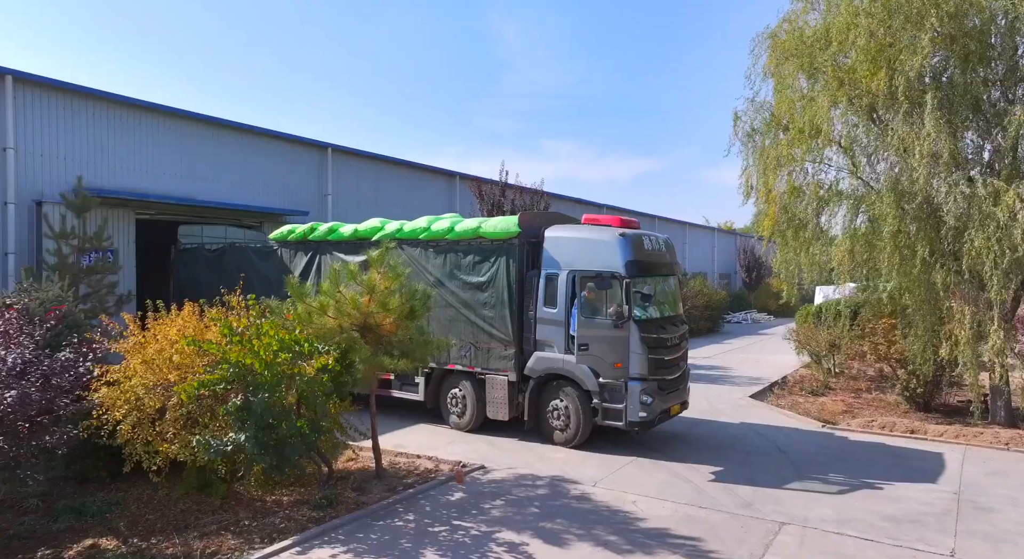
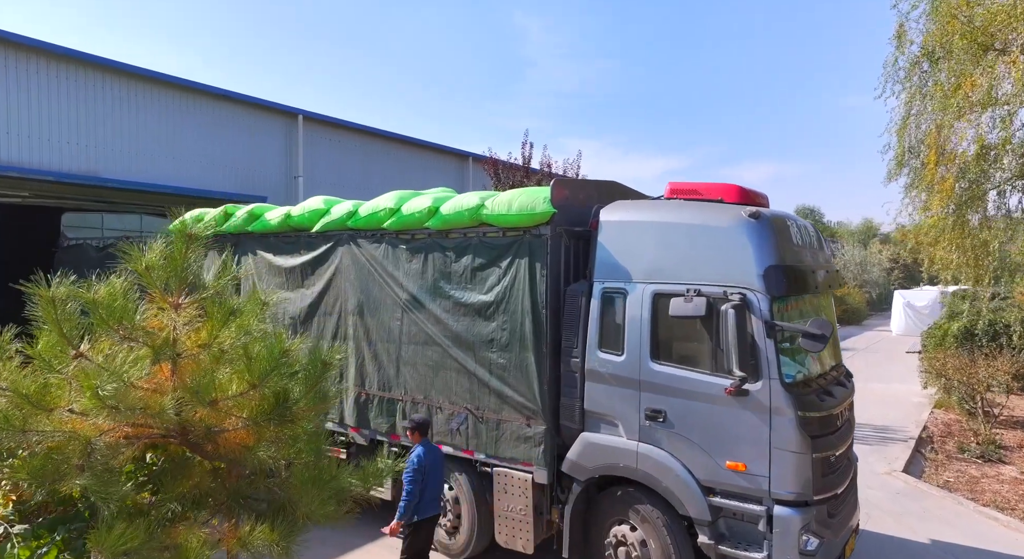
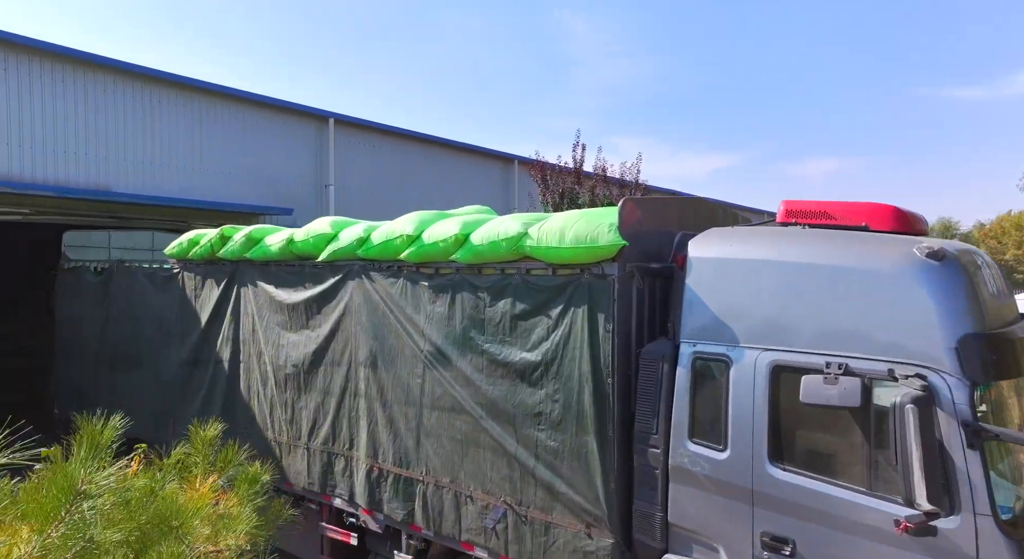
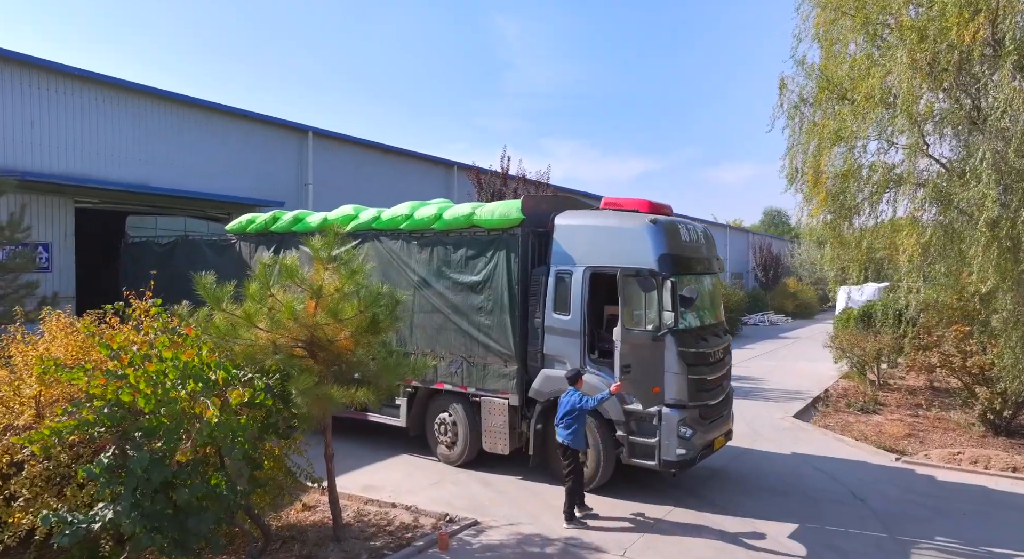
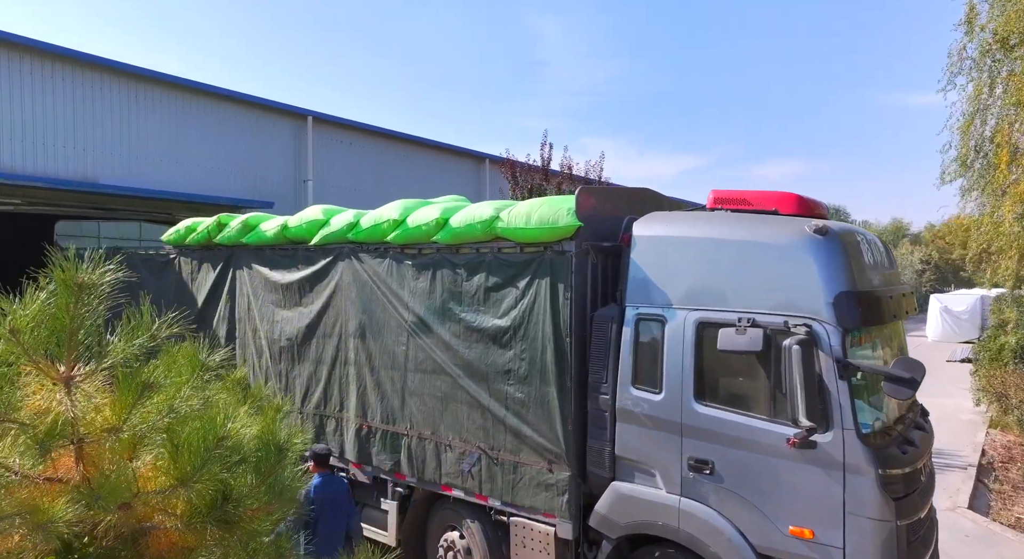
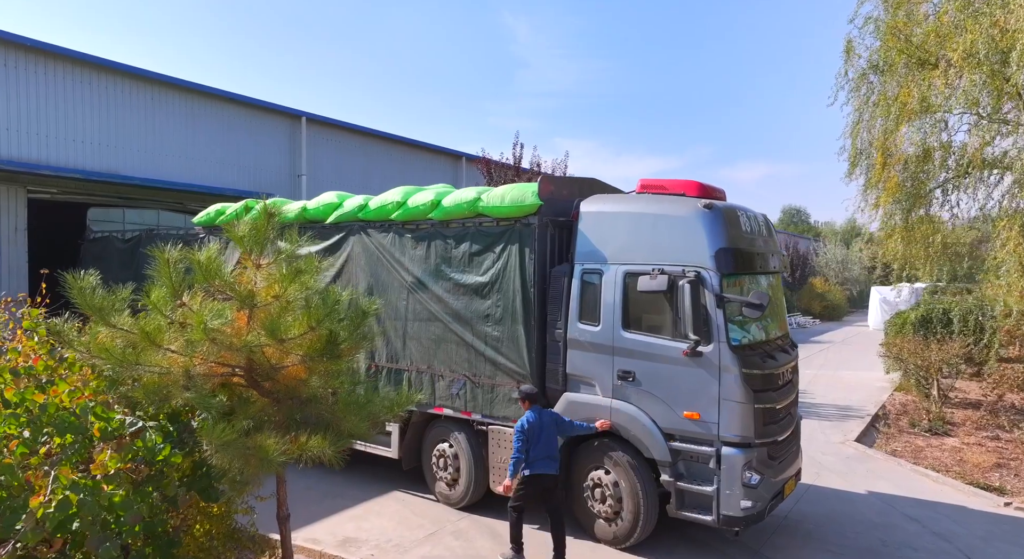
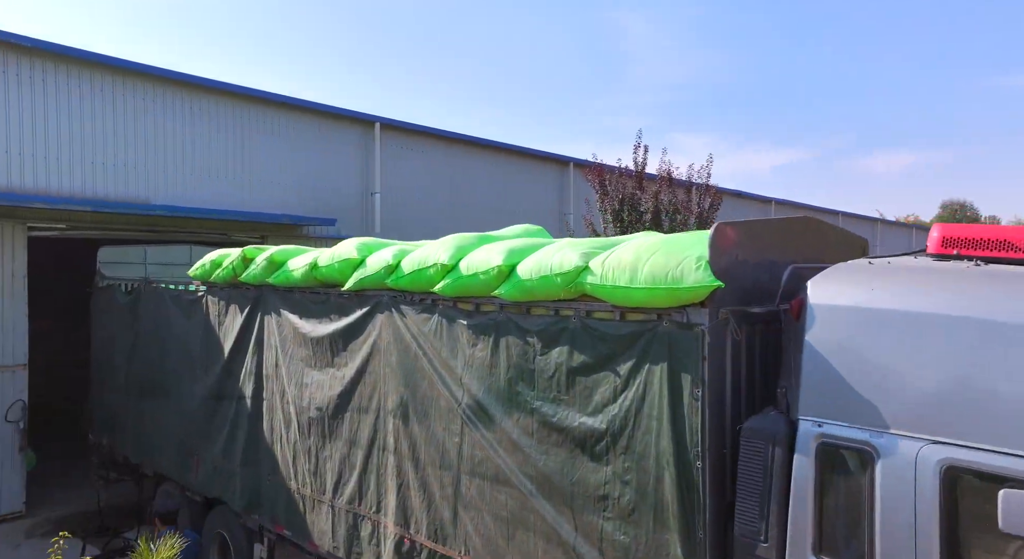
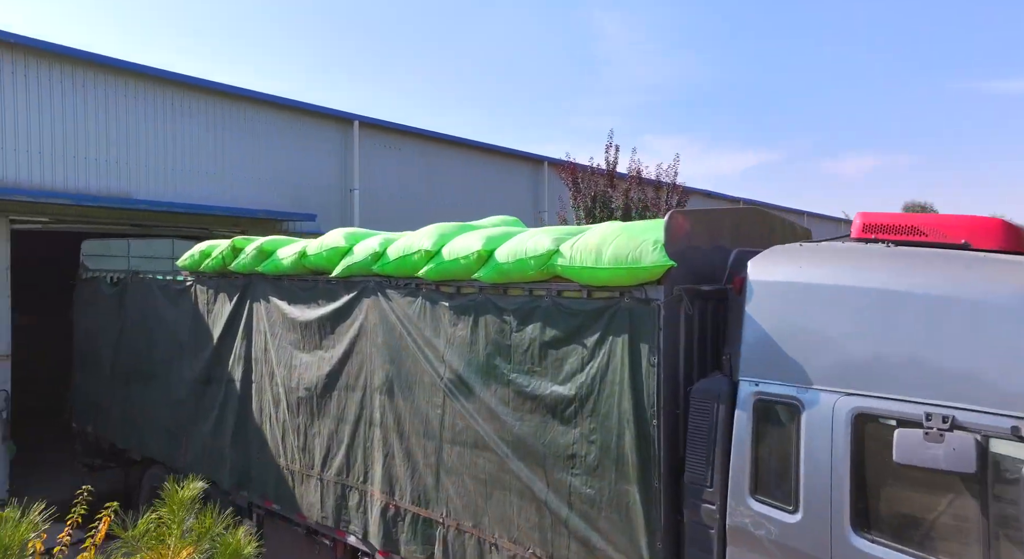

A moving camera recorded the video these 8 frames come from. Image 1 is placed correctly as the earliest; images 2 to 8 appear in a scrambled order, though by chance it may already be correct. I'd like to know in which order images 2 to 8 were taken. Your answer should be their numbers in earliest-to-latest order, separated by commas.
4, 6, 2, 5, 3, 8, 7
